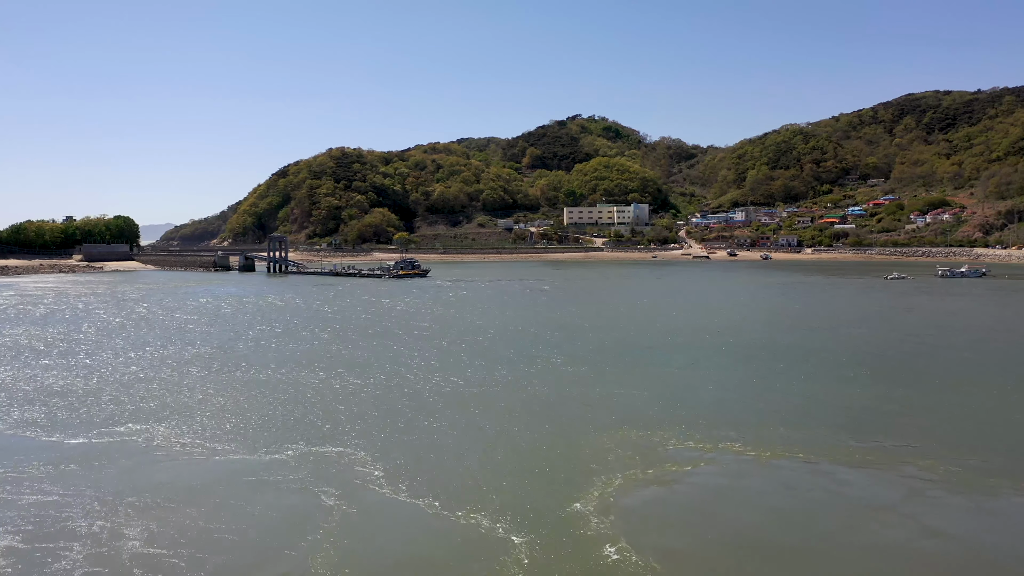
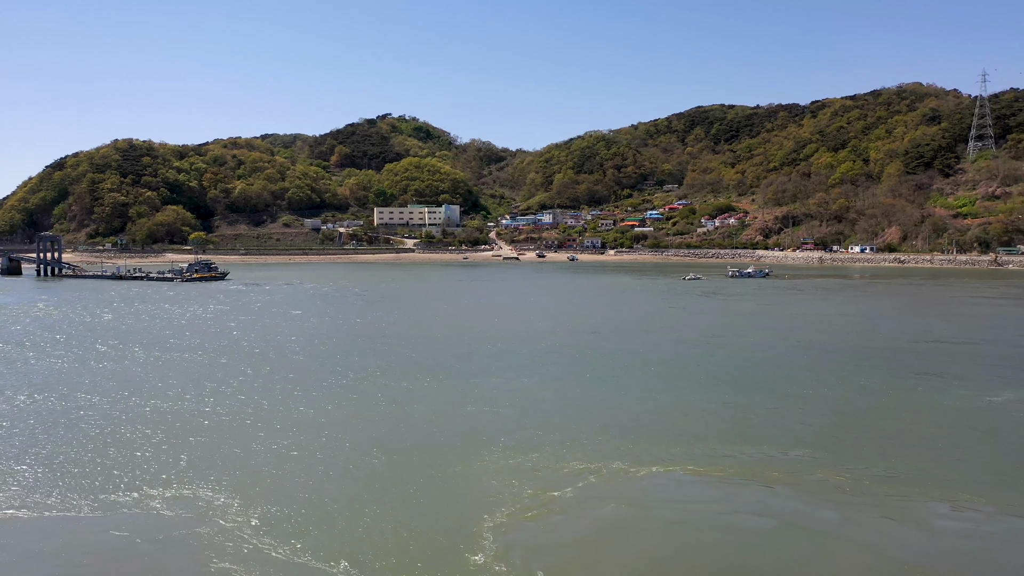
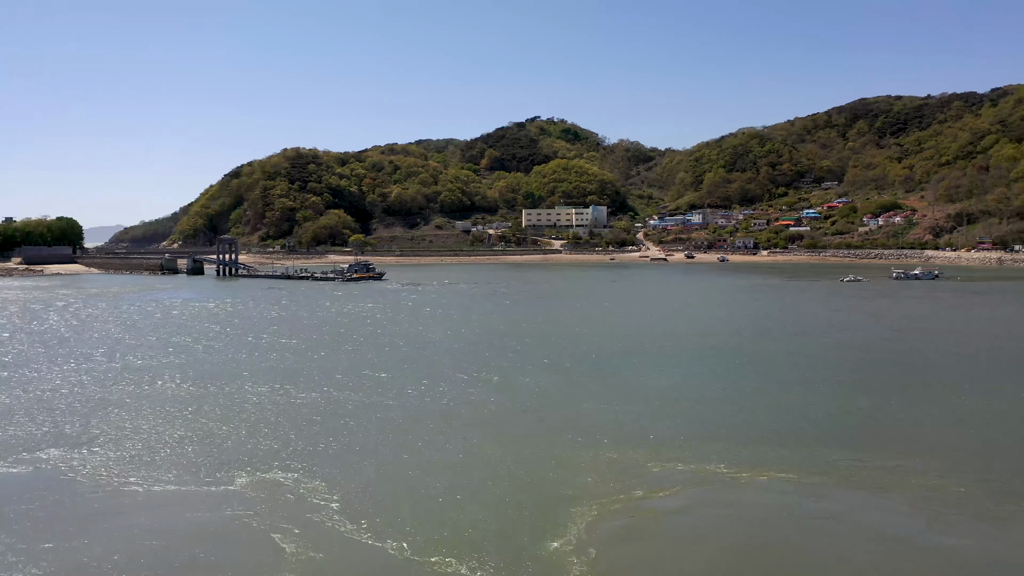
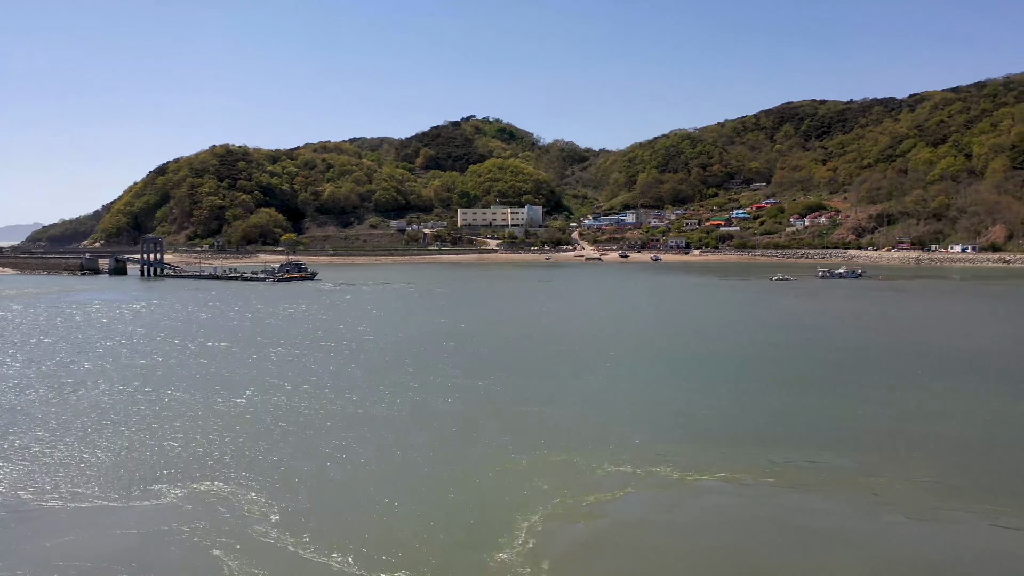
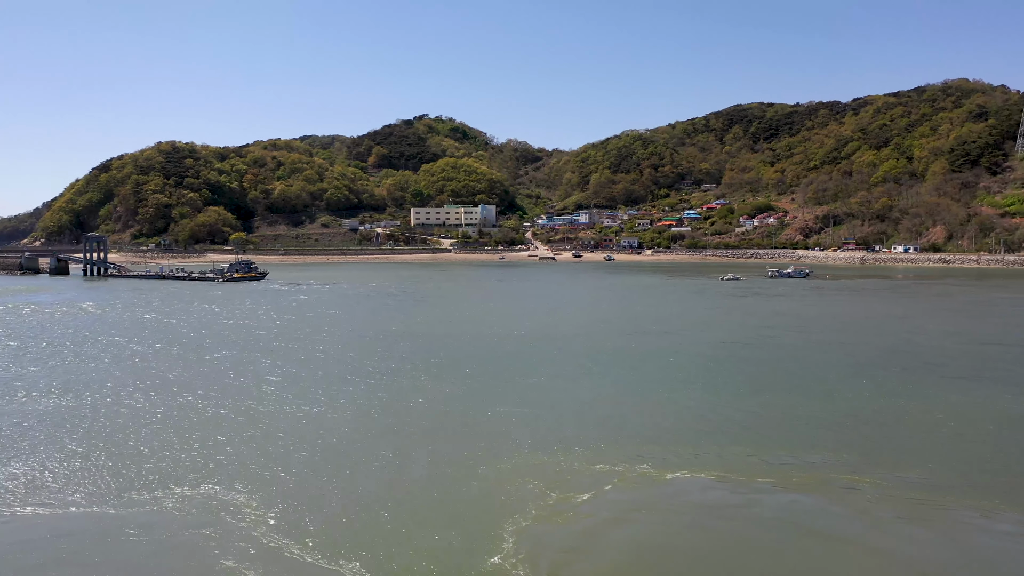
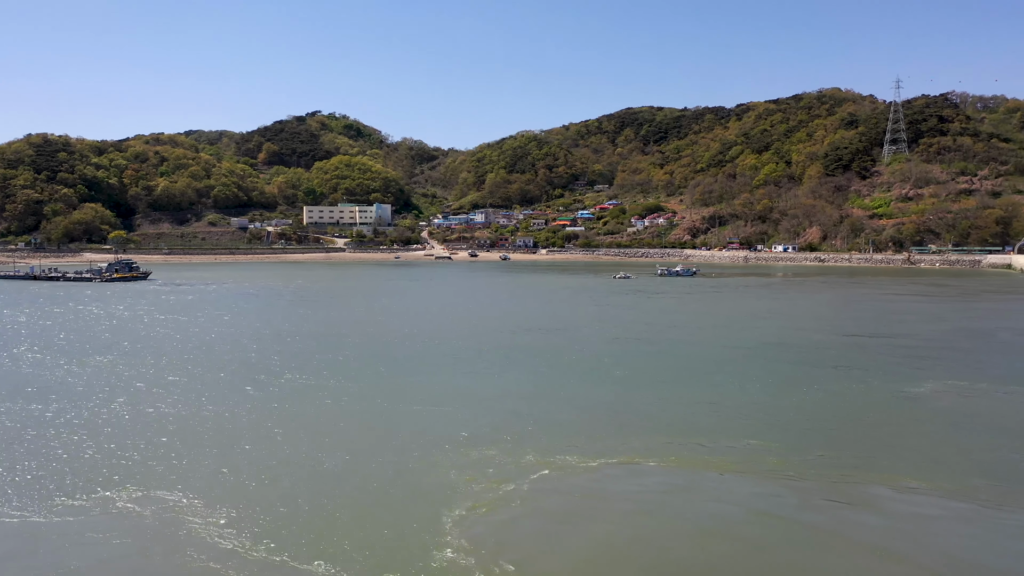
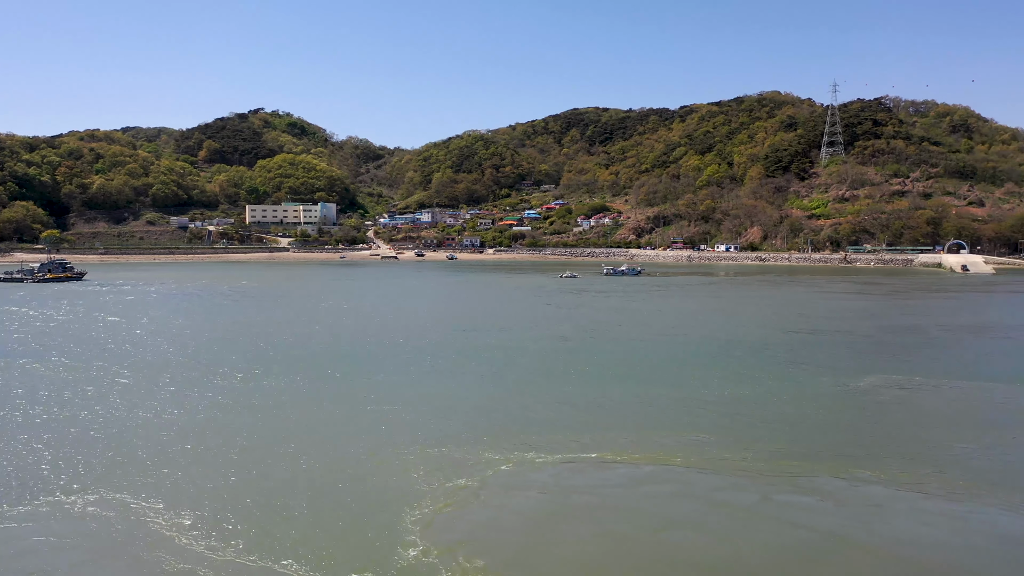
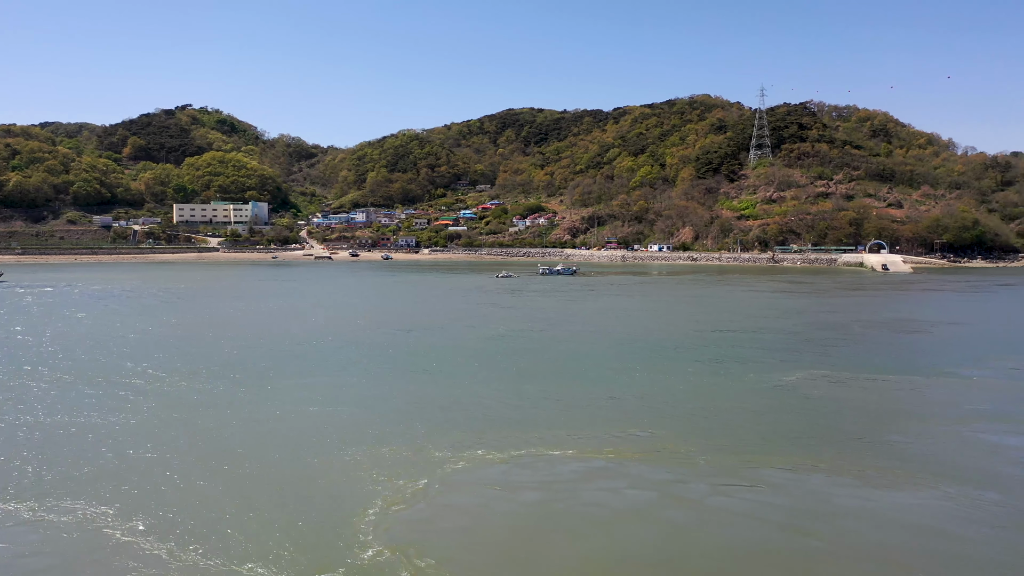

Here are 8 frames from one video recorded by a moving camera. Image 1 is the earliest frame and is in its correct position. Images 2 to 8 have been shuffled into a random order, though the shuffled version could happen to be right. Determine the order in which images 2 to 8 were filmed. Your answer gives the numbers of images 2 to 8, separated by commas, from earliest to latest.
3, 4, 5, 2, 6, 7, 8
